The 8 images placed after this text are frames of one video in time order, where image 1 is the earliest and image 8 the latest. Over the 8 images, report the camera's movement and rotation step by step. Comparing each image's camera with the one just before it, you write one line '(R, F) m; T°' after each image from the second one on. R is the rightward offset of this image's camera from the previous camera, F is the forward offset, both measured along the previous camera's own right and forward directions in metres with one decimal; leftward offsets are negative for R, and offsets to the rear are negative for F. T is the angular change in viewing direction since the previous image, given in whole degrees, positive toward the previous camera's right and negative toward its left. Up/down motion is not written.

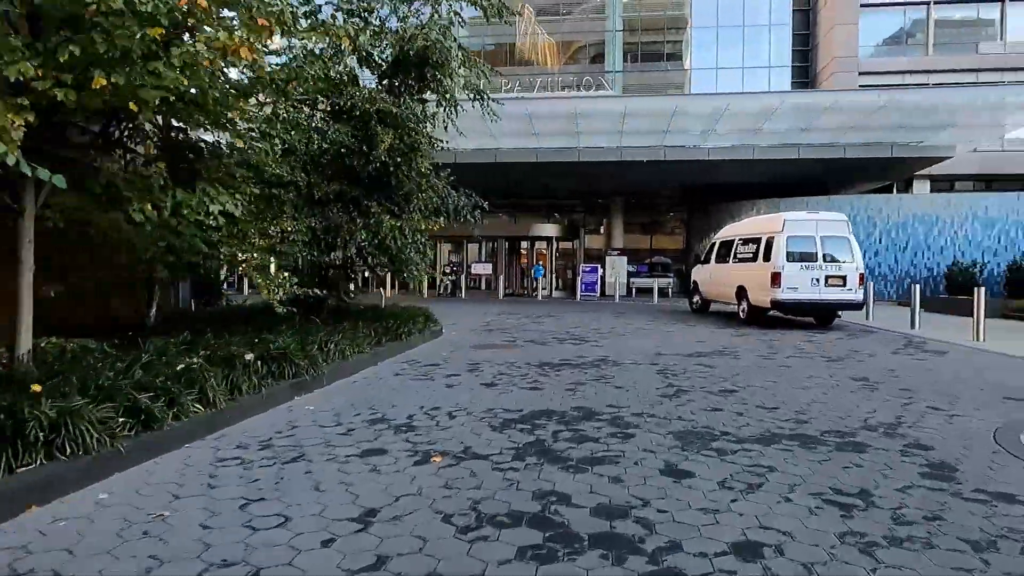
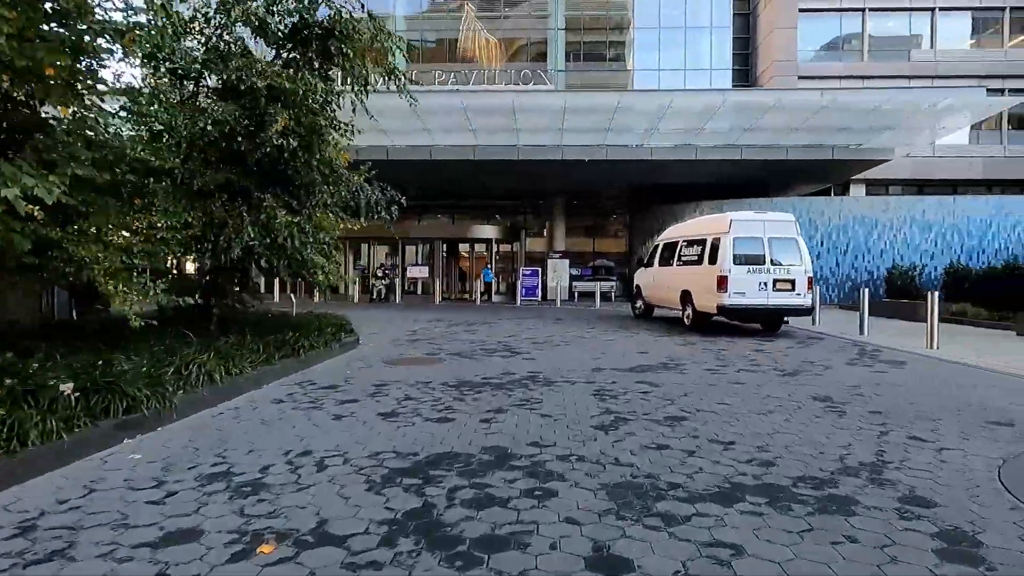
(+0.4, +1.3) m; +5°
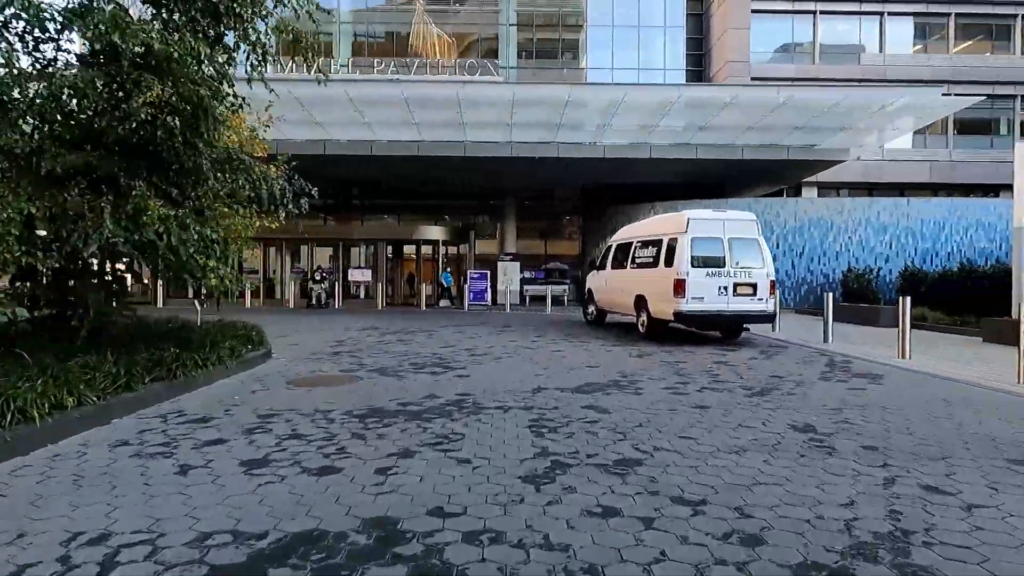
(+0.4, +1.4) m; +4°
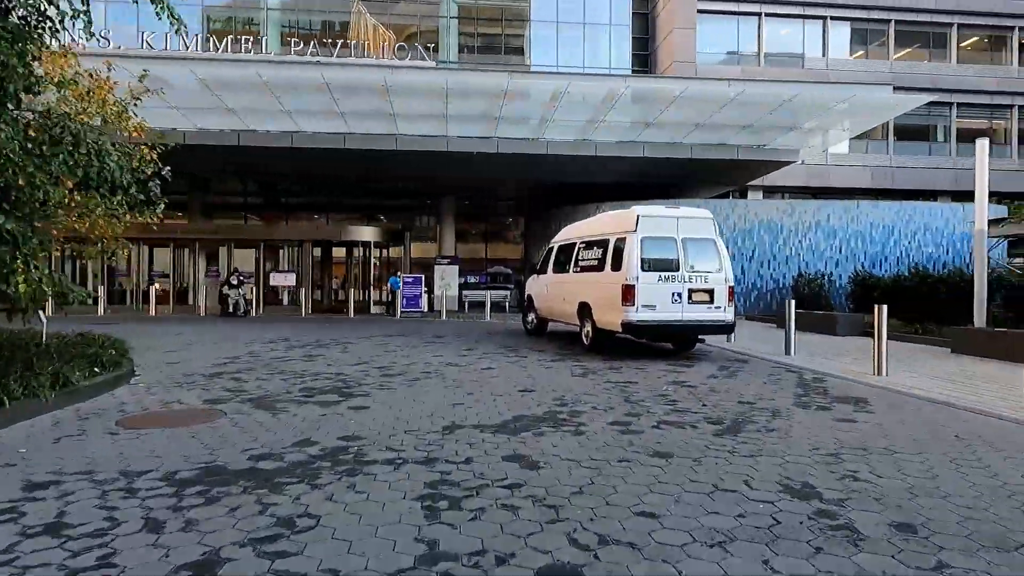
(+0.4, +1.7) m; +5°
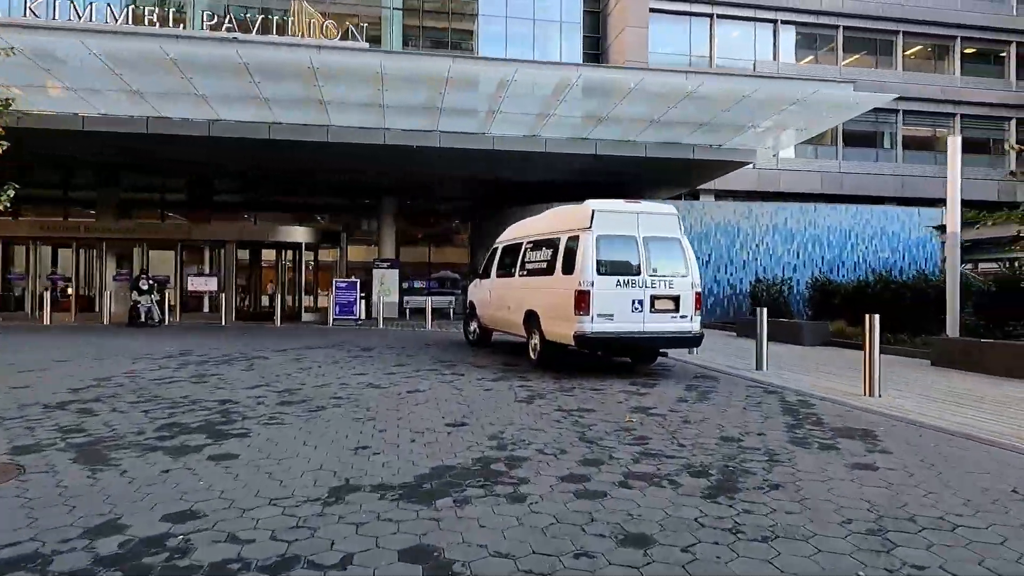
(+0.2, +1.7) m; +4°
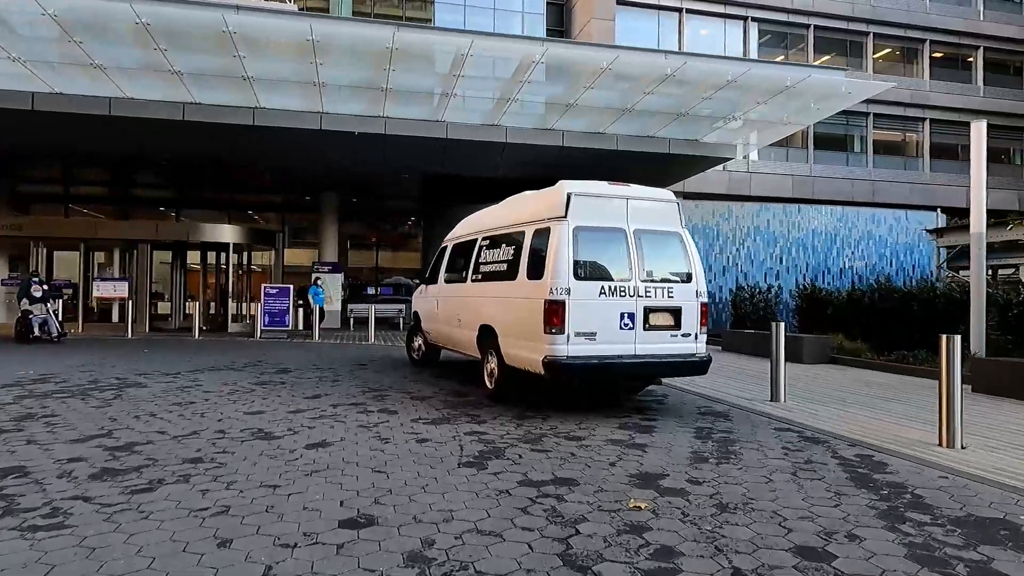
(+0.1, +2.4) m; +3°
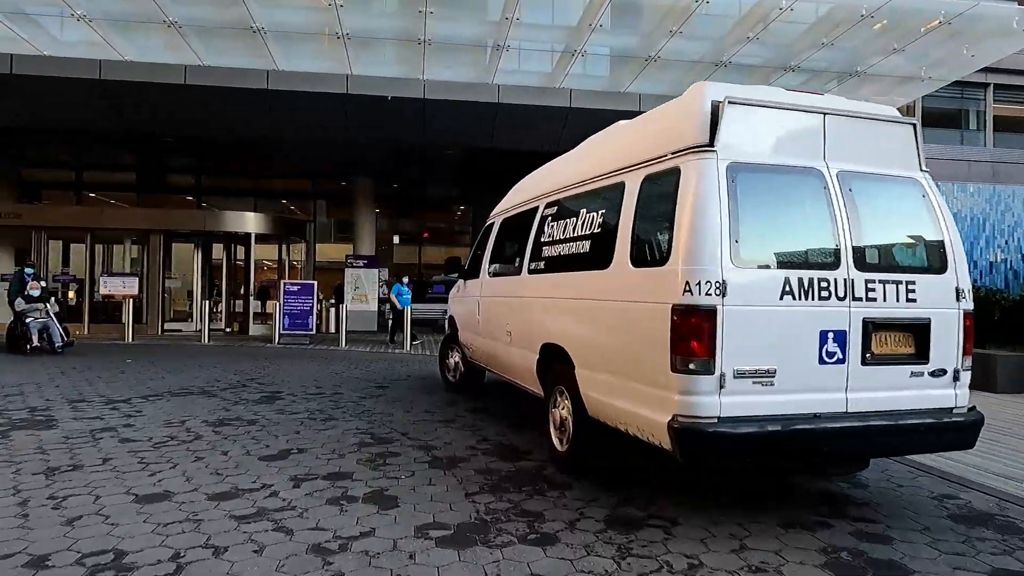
(-0.2, +3.3) m; -5°
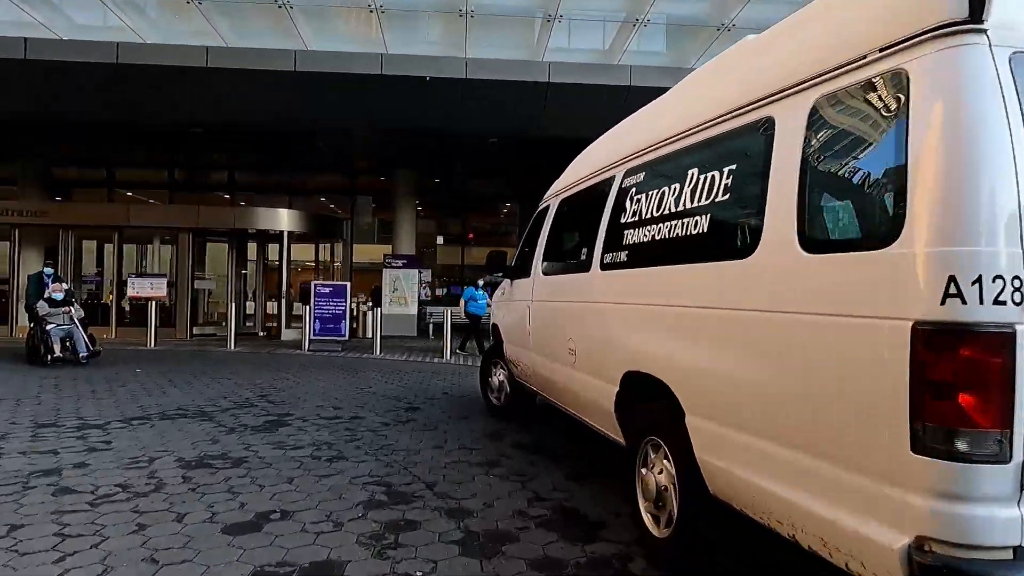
(-0.1, +1.6) m; -4°
